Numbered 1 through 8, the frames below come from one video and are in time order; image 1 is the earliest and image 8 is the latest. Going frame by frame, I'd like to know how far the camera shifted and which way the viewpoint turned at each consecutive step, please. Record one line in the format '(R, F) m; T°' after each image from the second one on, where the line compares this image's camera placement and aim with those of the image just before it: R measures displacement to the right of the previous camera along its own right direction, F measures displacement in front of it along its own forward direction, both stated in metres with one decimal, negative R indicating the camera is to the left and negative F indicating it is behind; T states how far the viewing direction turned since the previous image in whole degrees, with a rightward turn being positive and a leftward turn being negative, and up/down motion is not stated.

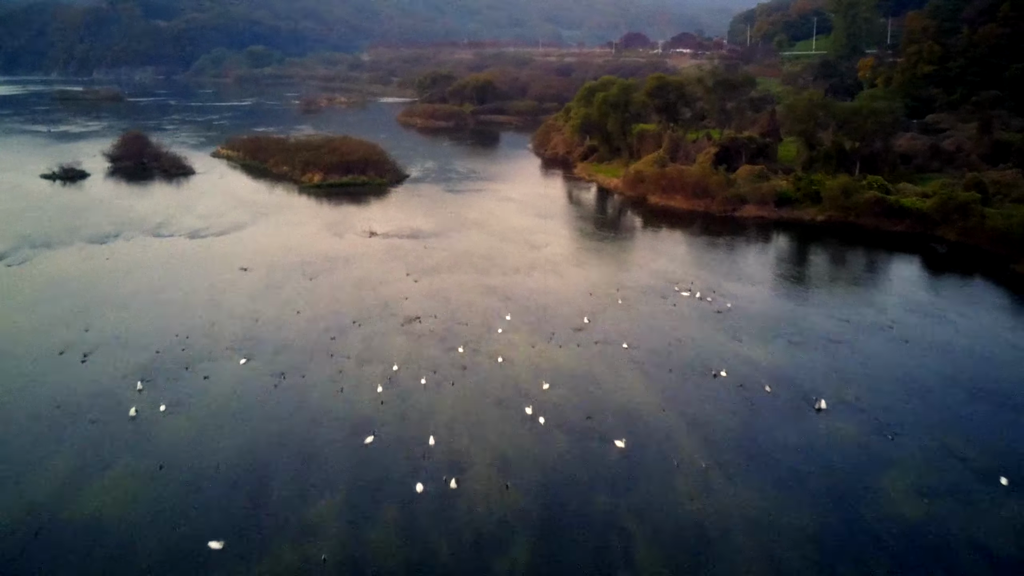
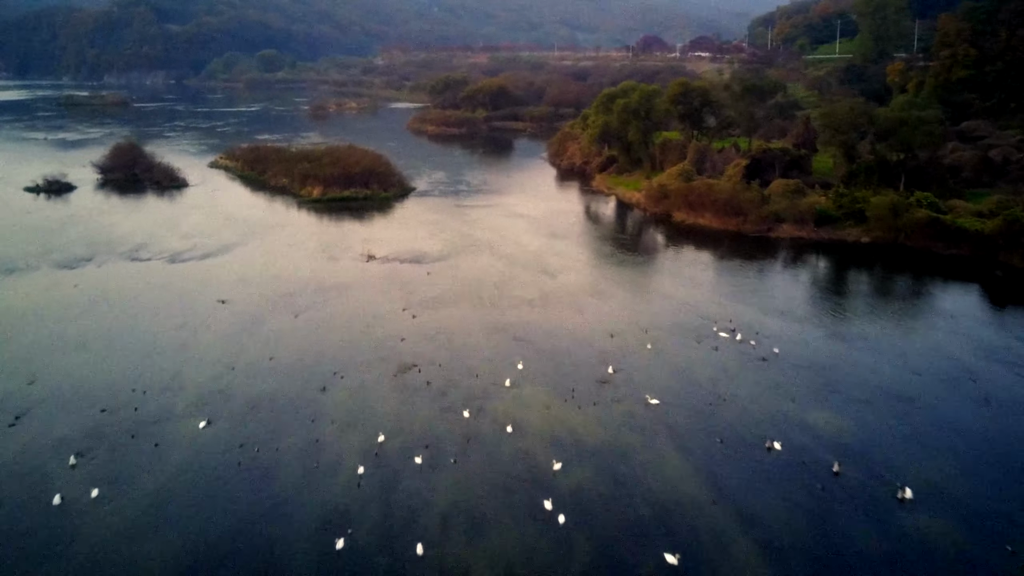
(0.0, +2.0) m; -1°
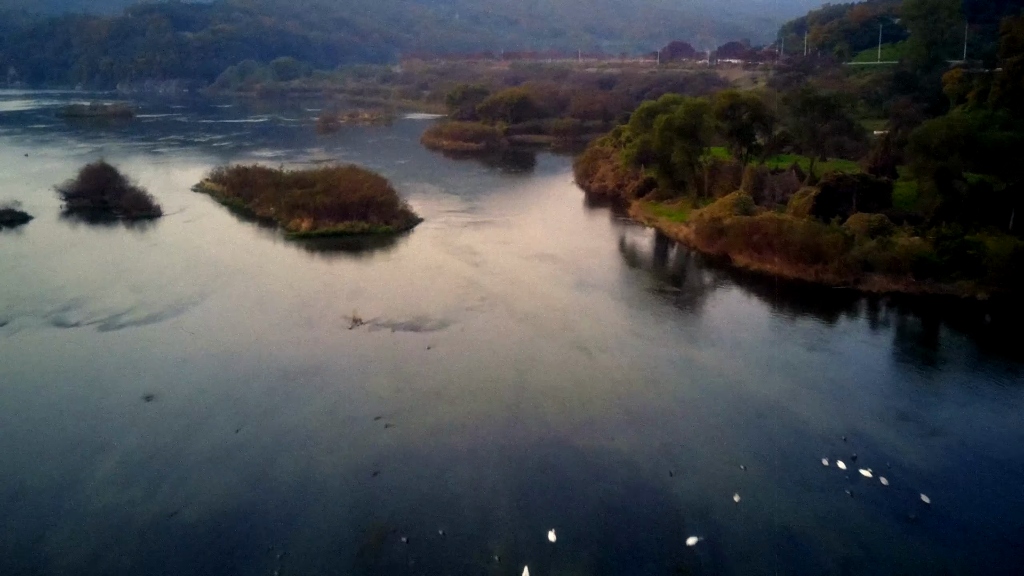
(0.0, +4.1) m; -1°
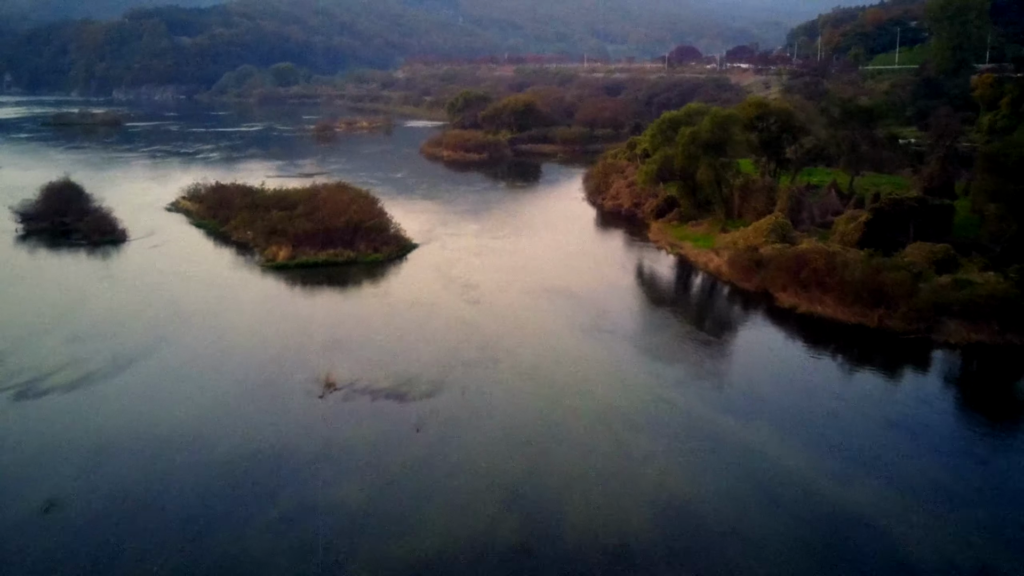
(0.0, +2.7) m; 0°
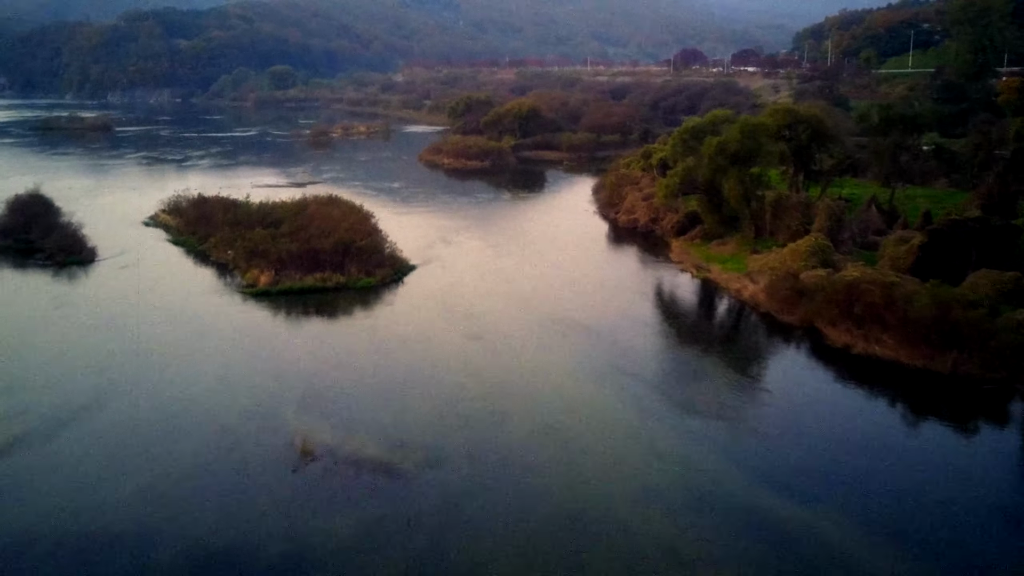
(-0.2, +2.1) m; 0°
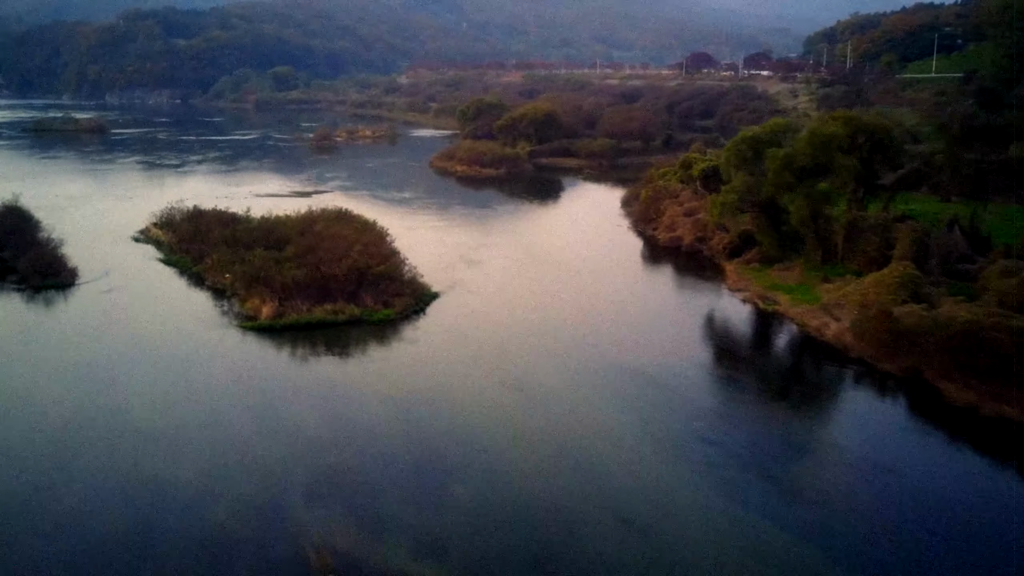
(-0.7, +2.4) m; 0°
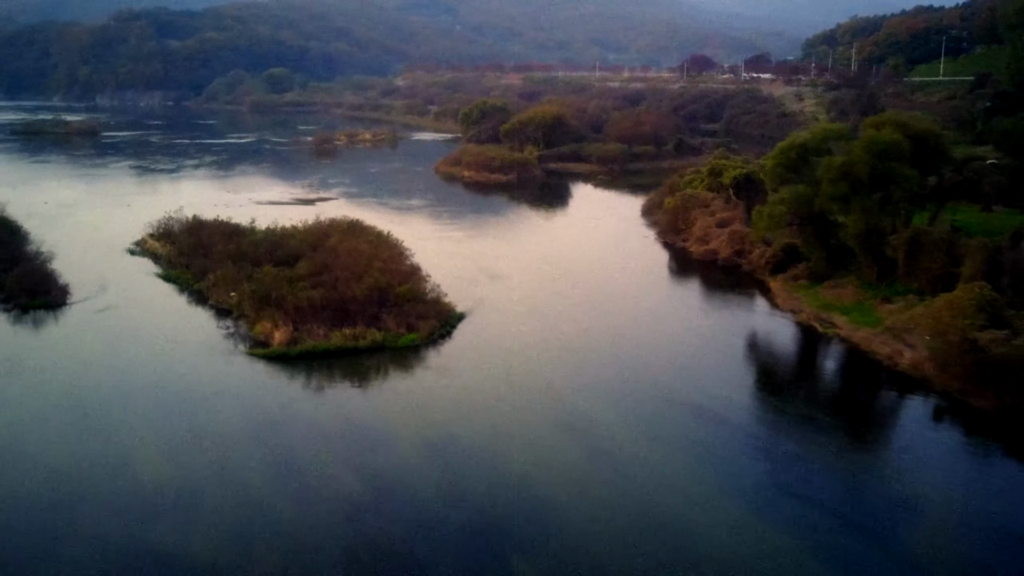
(-0.7, +1.4) m; 0°
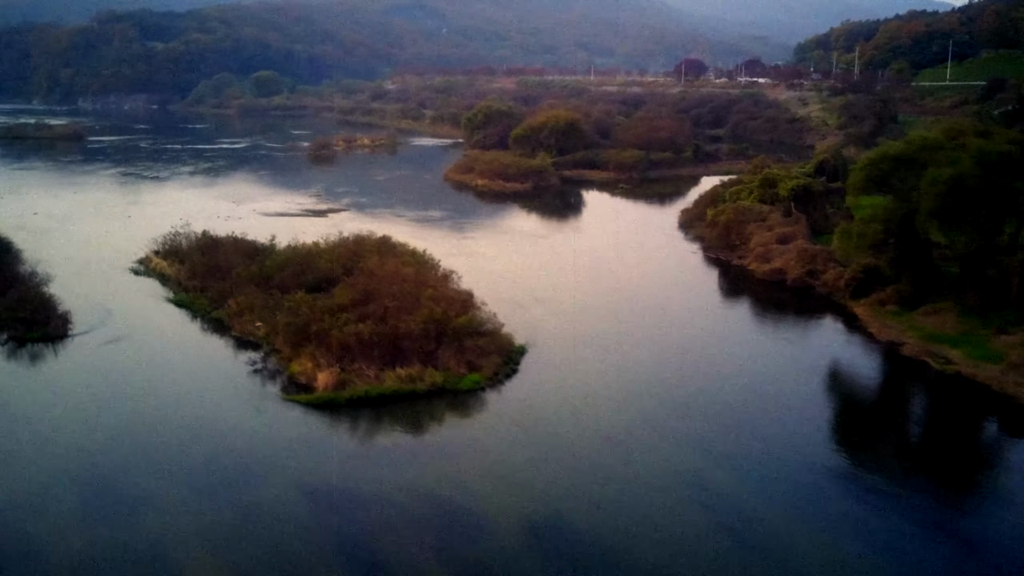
(-1.3, +1.9) m; +1°
